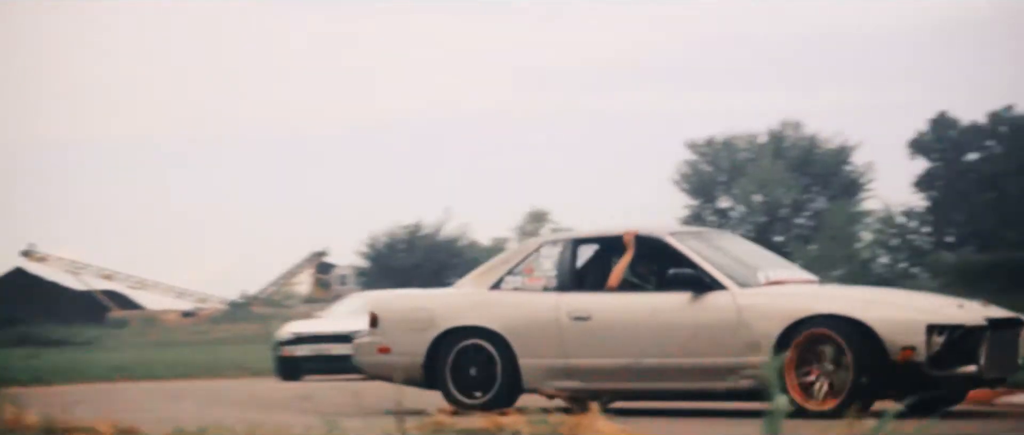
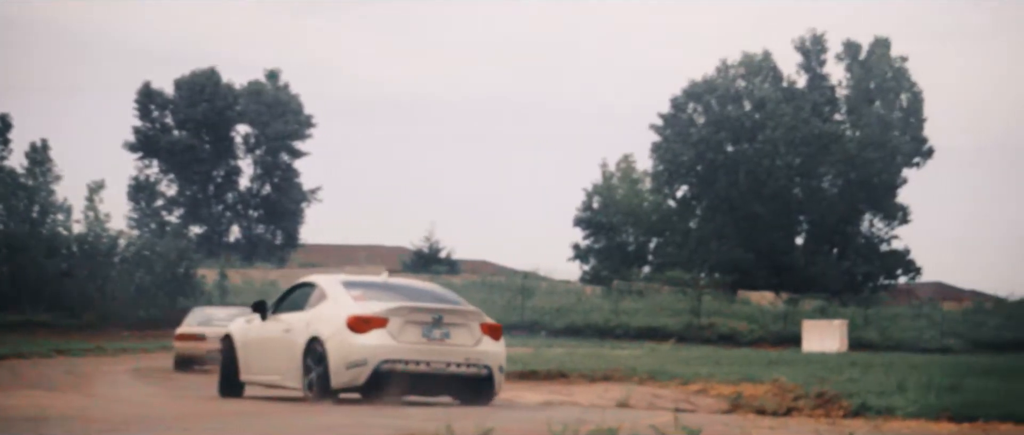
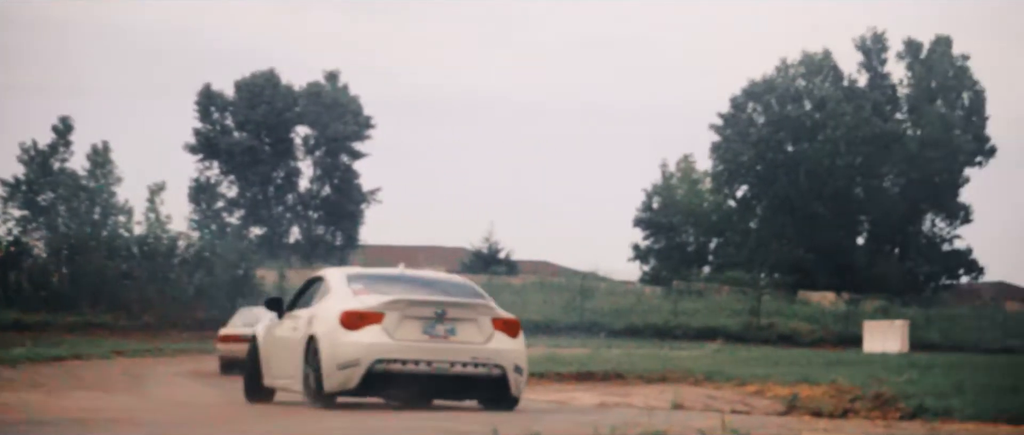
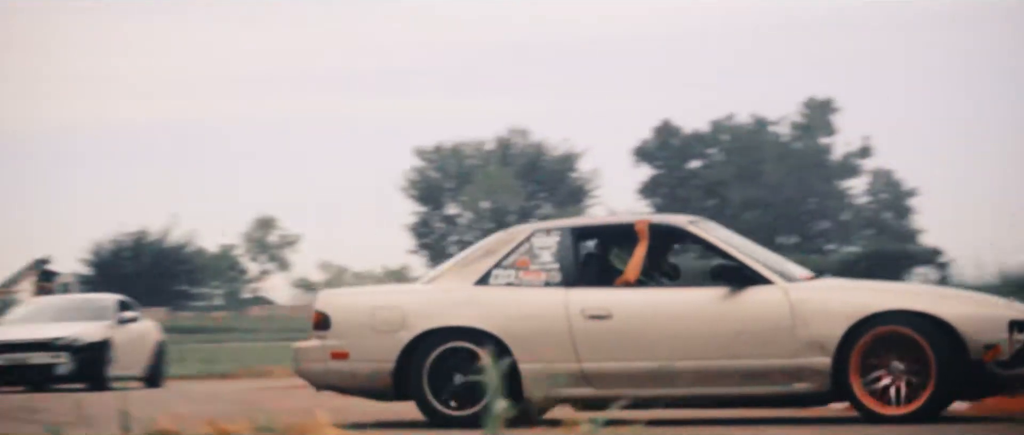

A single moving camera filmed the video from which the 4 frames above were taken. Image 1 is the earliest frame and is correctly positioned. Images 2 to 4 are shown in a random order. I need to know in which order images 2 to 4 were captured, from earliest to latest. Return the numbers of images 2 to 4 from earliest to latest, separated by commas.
4, 3, 2
